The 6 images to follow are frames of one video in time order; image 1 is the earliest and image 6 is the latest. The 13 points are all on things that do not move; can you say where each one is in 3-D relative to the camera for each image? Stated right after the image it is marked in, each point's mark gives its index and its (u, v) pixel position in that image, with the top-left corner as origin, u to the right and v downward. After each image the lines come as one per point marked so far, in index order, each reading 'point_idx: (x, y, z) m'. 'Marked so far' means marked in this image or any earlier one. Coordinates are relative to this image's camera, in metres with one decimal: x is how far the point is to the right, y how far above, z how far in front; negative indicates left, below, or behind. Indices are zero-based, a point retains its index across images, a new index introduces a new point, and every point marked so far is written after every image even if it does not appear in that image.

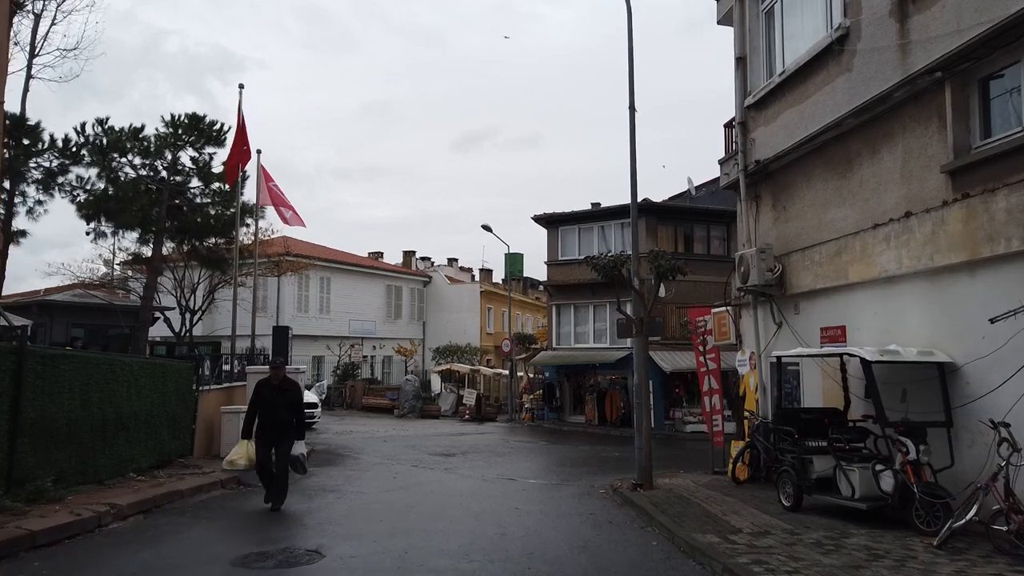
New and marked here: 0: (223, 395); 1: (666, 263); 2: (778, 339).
0: (-6.4, -2.4, +16.9) m
1: (+2.7, +0.4, +12.8) m
2: (+4.5, -0.9, +12.8) m
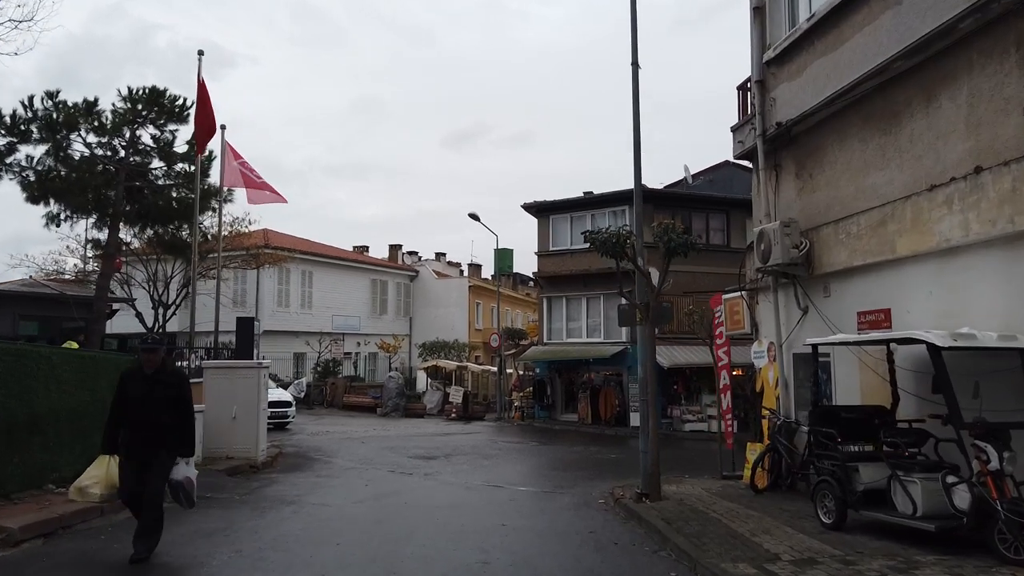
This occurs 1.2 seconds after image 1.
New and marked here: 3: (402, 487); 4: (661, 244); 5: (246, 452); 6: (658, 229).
0: (-6.7, -2.1, +15.1) m
1: (+2.5, +0.7, +11.1) m
2: (+4.3, -0.6, +11.2) m
3: (-2.0, -3.5, +13.6) m
4: (+2.2, +0.7, +11.2) m
5: (-5.3, -3.2, +15.1) m
6: (+2.2, +0.9, +11.5) m
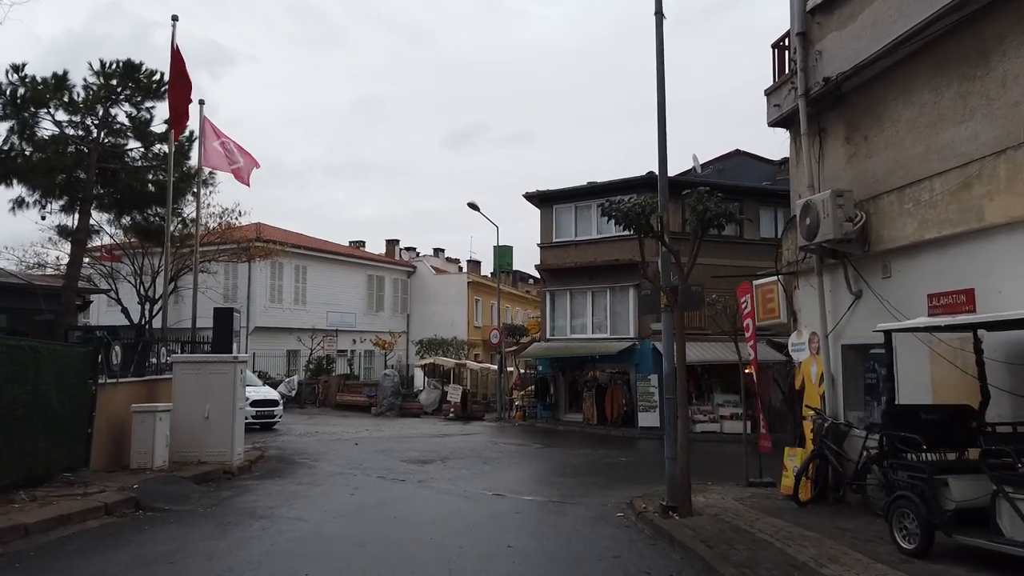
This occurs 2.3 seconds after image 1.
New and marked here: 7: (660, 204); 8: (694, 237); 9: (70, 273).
0: (-6.6, -1.8, +13.6) m
1: (+2.5, +1.0, +9.6) m
2: (+4.4, -0.3, +9.7) m
3: (-1.9, -3.3, +12.1) m
4: (+2.3, +0.9, +9.7) m
5: (-5.2, -3.0, +13.6) m
6: (+2.3, +1.2, +10.0) m
7: (+2.0, +1.1, +10.3) m
8: (+2.4, +0.7, +10.0) m
9: (-11.2, +0.4, +19.4) m
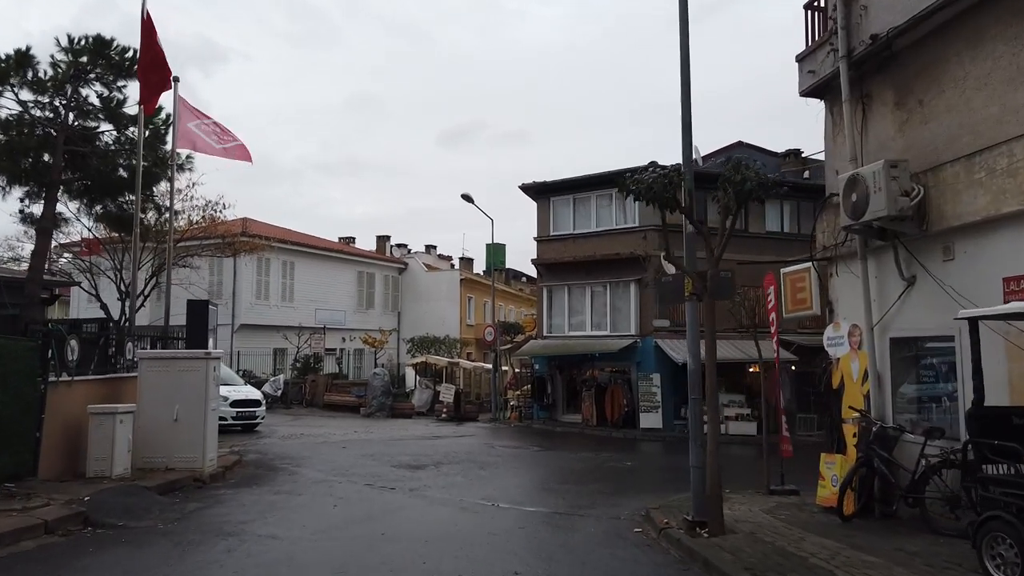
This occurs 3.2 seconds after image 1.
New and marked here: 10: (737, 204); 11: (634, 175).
0: (-6.6, -1.7, +12.3) m
1: (+2.6, +1.1, +8.4) m
2: (+4.4, -0.2, +8.5) m
3: (-1.9, -3.1, +10.8) m
4: (+2.4, +1.1, +8.5) m
5: (-5.2, -2.8, +12.3) m
6: (+2.4, +1.3, +8.8) m
7: (+2.0, +1.3, +9.1) m
8: (+2.4, +0.8, +8.8) m
9: (-11.3, +0.6, +18.0) m
10: (+2.5, +0.9, +8.5) m
11: (+1.4, +1.3, +8.6) m
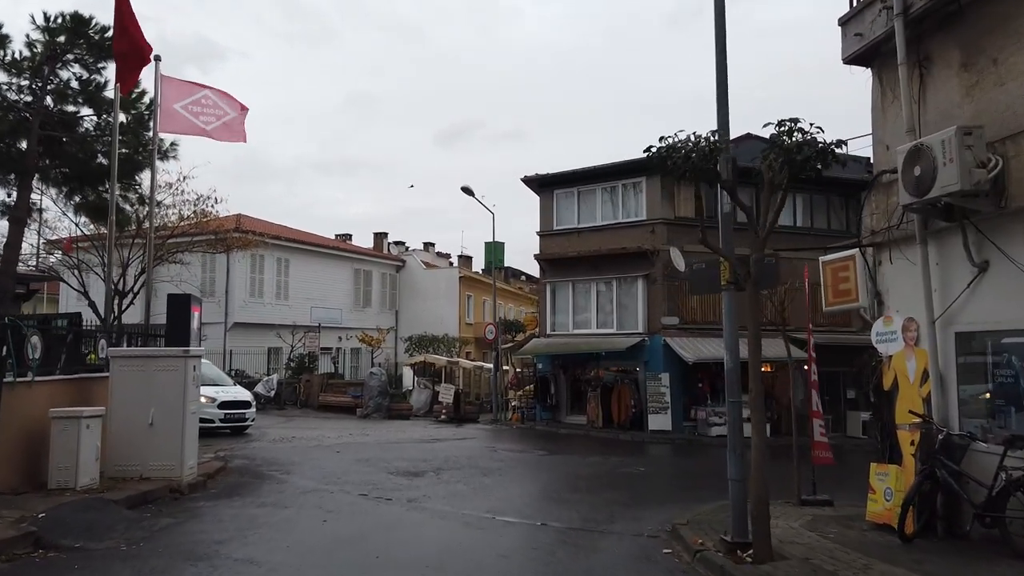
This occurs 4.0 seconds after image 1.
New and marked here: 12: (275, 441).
0: (-6.5, -1.5, +11.2) m
1: (+2.7, +1.3, +7.3) m
2: (+4.5, 0.0, +7.4) m
3: (-1.8, -3.0, +9.7) m
4: (+2.5, +1.2, +7.4) m
5: (-5.1, -2.7, +11.2) m
6: (+2.5, +1.5, +7.7) m
7: (+2.2, +1.4, +8.1) m
8: (+2.6, +1.0, +7.7) m
9: (-11.2, +0.7, +16.9) m
10: (+2.6, +1.0, +7.4) m
11: (+1.5, +1.4, +7.6) m
12: (-5.9, -3.8, +19.1) m
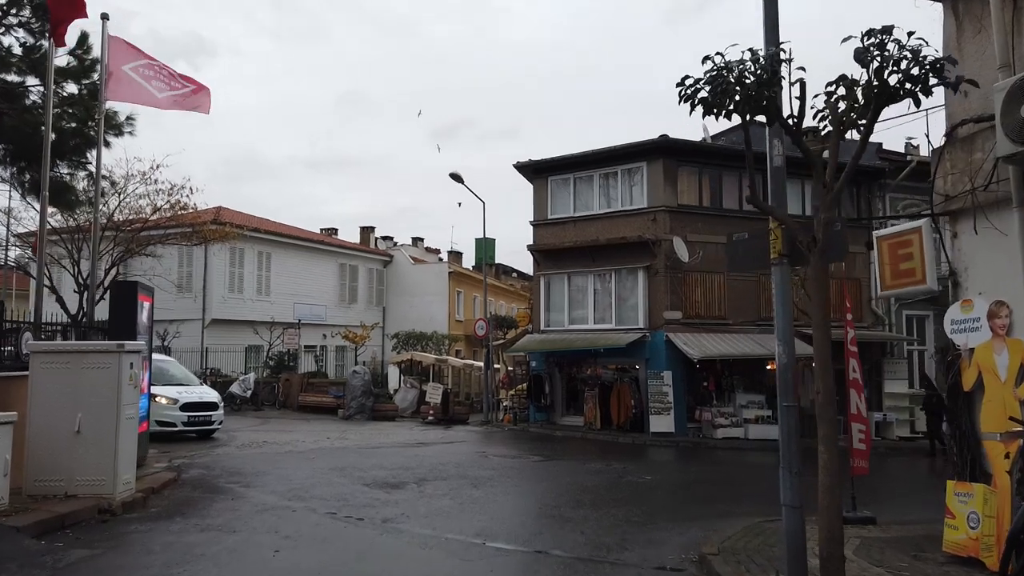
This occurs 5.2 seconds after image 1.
0: (-6.5, -1.3, +9.4) m
1: (+2.7, +1.5, +5.7) m
2: (+4.5, +0.2, +5.8) m
3: (-1.8, -2.8, +8.1) m
4: (+2.5, +1.4, +5.8) m
5: (-5.2, -2.5, +9.5) m
6: (+2.5, +1.7, +6.1) m
7: (+2.1, +1.6, +6.4) m
8: (+2.5, +1.2, +6.1) m
9: (-11.3, +0.9, +15.1) m
10: (+2.6, +1.3, +5.8) m
11: (+1.5, +1.6, +5.9) m
12: (-6.1, -3.6, +17.4) m
